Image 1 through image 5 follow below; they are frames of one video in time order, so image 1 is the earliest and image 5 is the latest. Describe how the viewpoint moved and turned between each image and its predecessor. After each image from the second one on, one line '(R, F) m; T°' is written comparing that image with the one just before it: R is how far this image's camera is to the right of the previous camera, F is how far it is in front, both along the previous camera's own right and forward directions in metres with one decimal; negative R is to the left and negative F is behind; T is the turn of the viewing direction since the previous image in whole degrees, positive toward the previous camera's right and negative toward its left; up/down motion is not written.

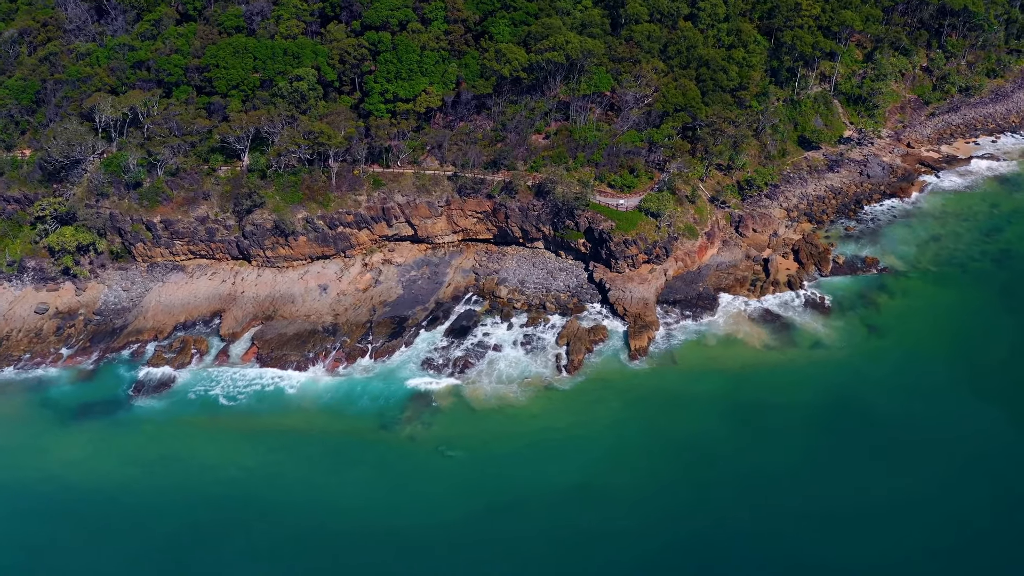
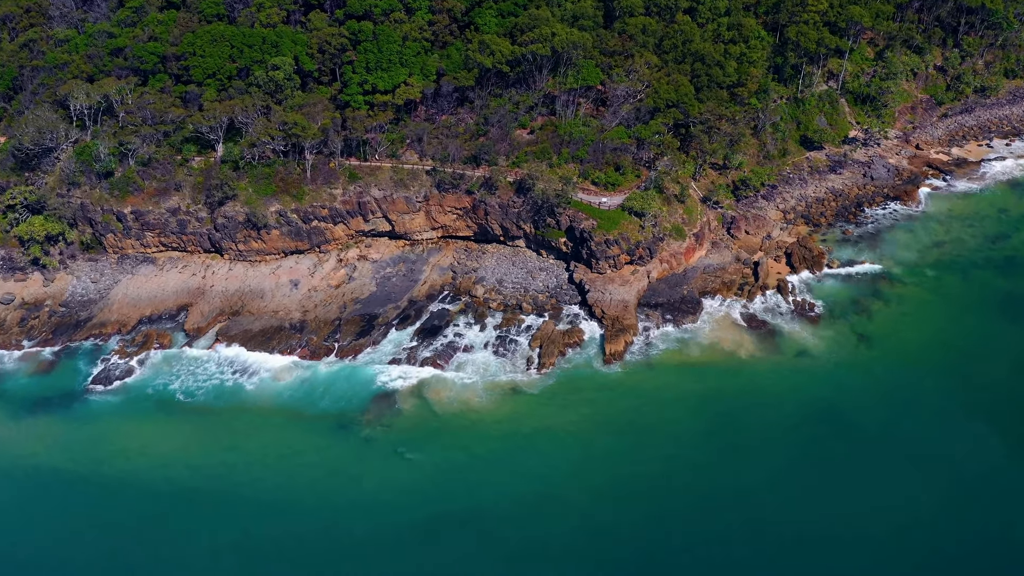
(+3.5, +2.0) m; -1°
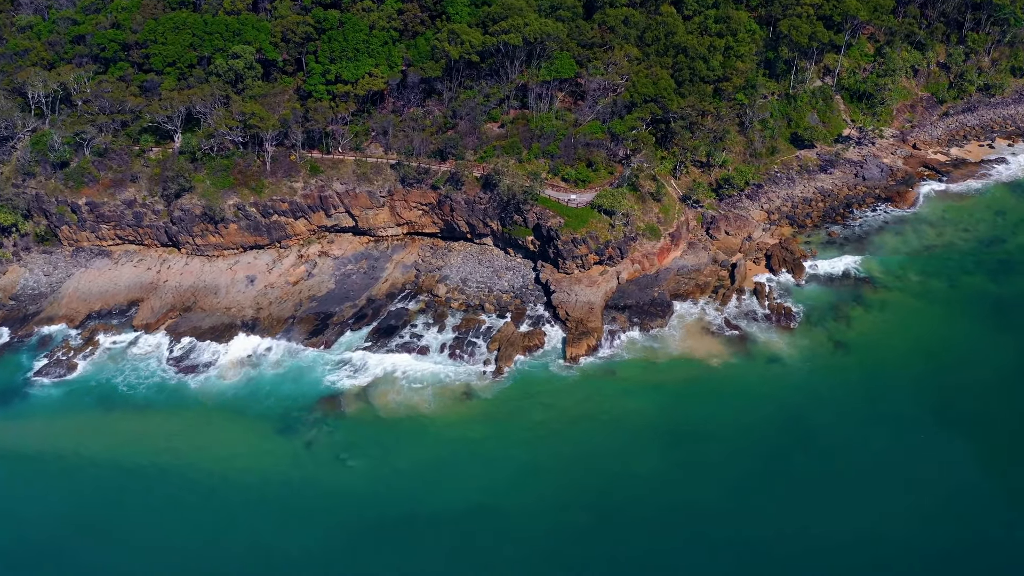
(+4.2, +2.2) m; -1°
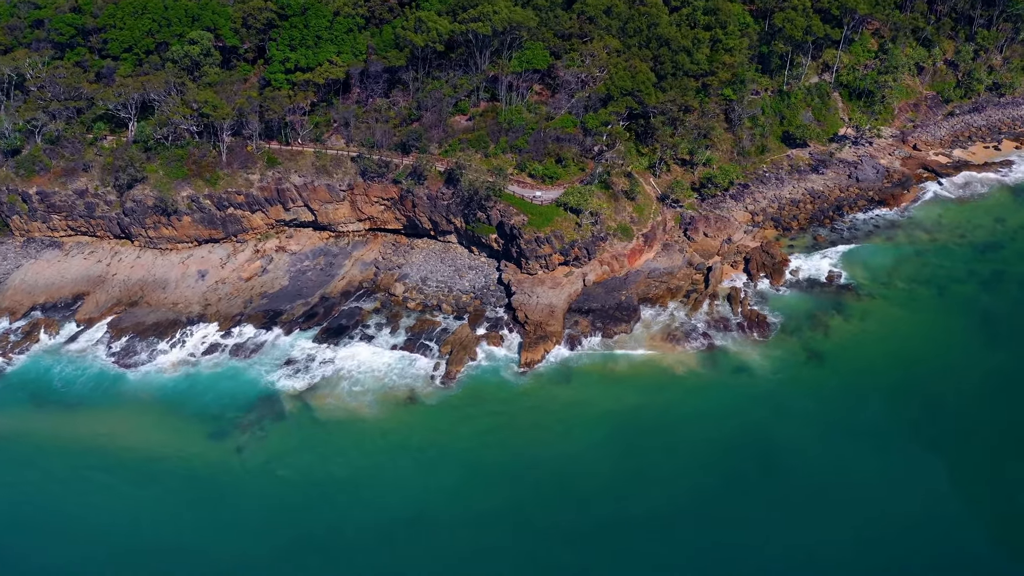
(+4.4, +2.5) m; -1°
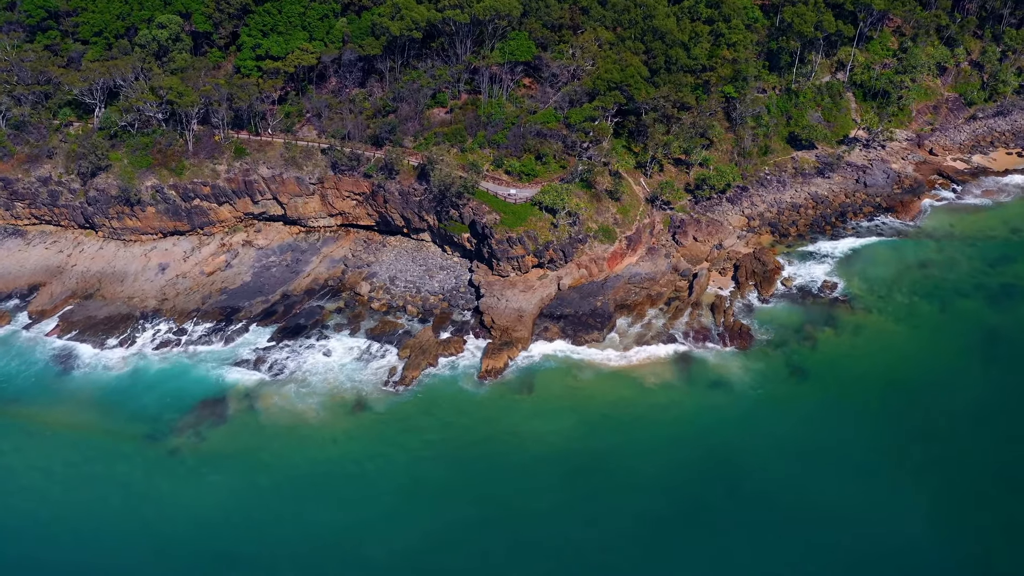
(+3.9, +2.9) m; -2°
